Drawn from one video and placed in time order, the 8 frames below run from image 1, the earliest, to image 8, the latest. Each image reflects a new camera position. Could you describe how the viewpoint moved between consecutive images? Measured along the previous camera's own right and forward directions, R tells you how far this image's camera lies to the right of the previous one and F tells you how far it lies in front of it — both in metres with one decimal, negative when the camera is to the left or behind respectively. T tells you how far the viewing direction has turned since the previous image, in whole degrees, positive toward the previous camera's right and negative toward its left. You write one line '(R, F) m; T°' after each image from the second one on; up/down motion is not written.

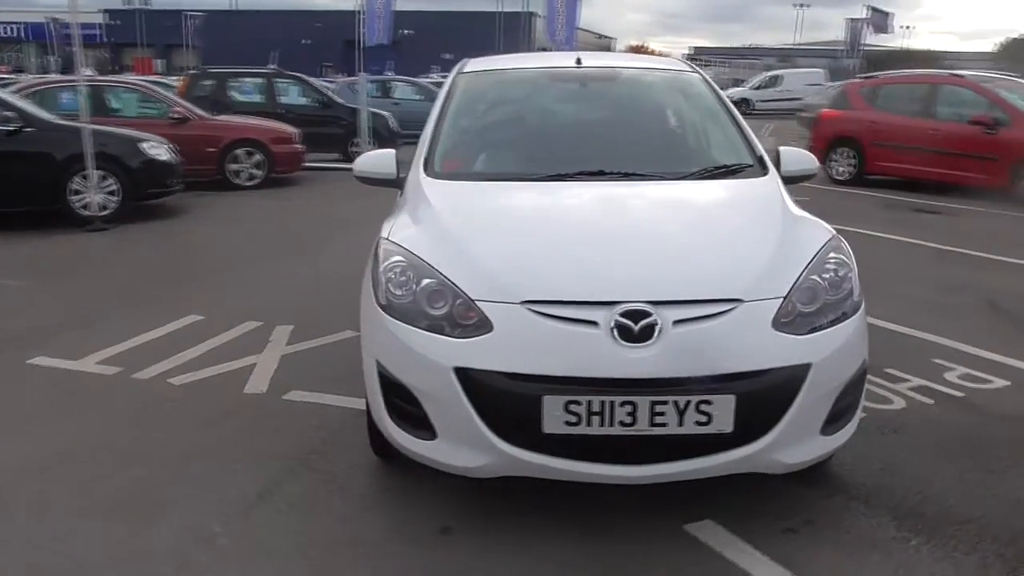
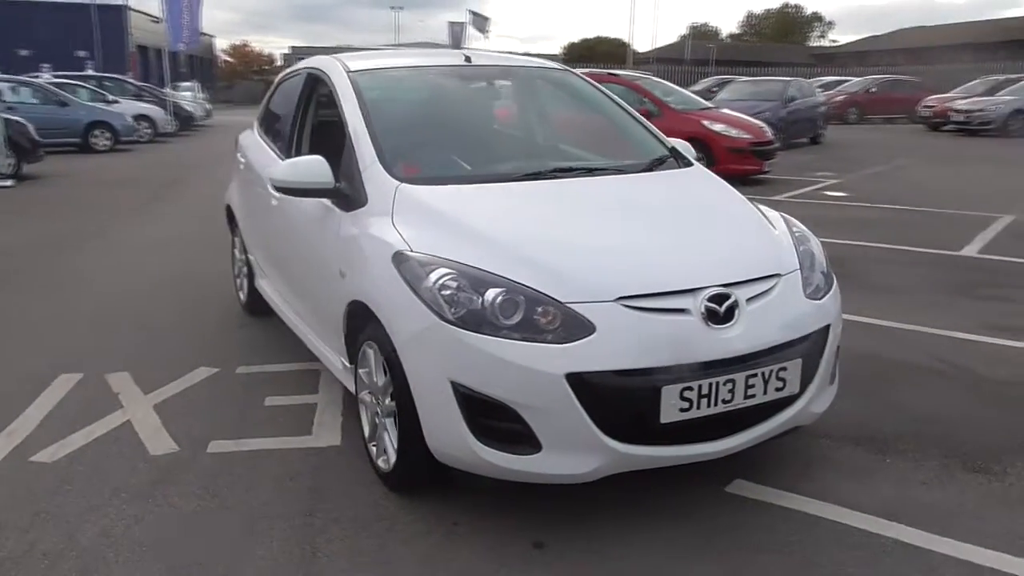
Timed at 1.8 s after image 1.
(-1.6, +0.4) m; +25°
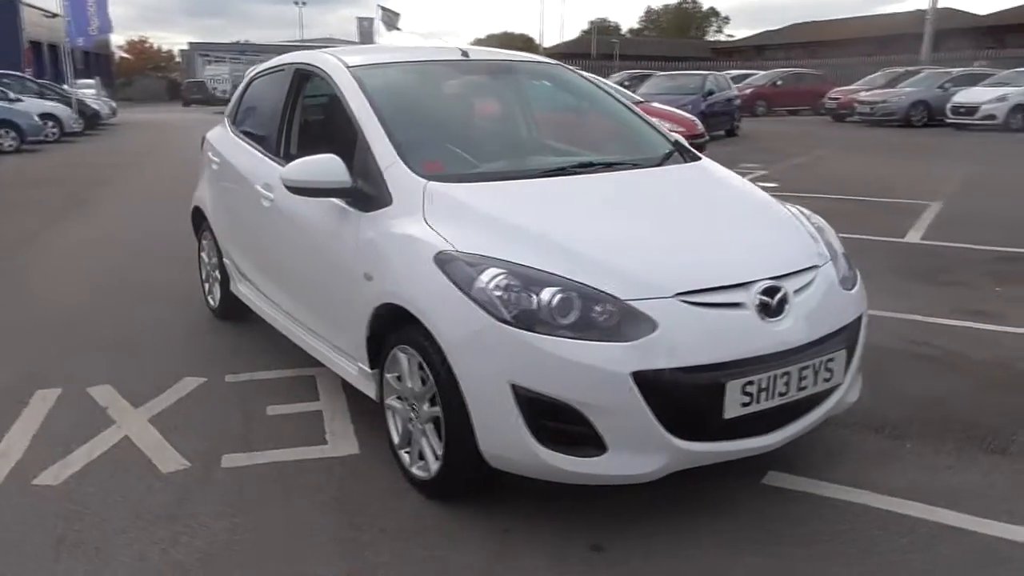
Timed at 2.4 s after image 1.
(-0.5, +0.1) m; +6°
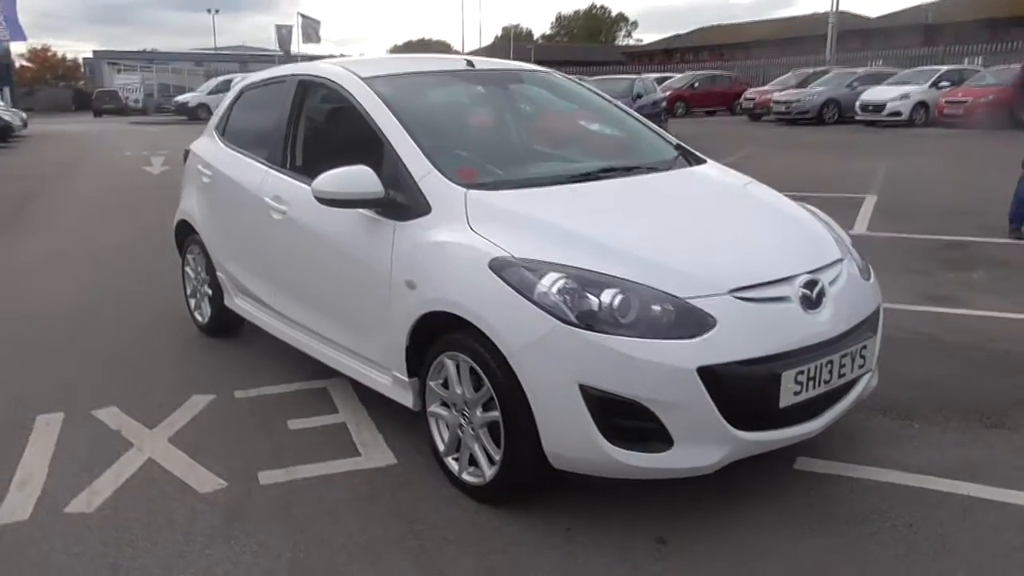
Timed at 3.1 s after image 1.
(-0.5, 0.0) m; +5°
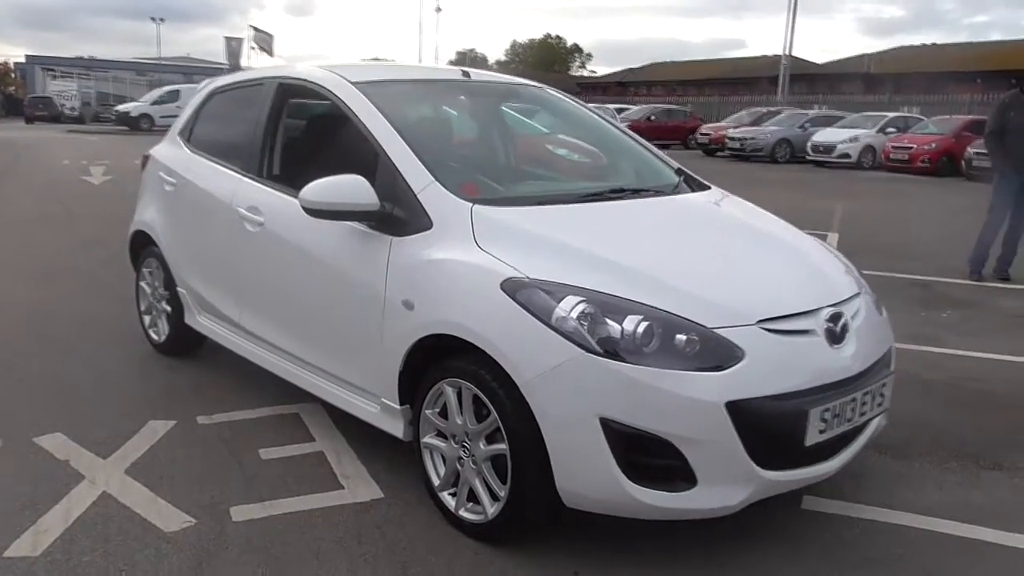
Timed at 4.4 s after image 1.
(-0.3, +0.2) m; +4°
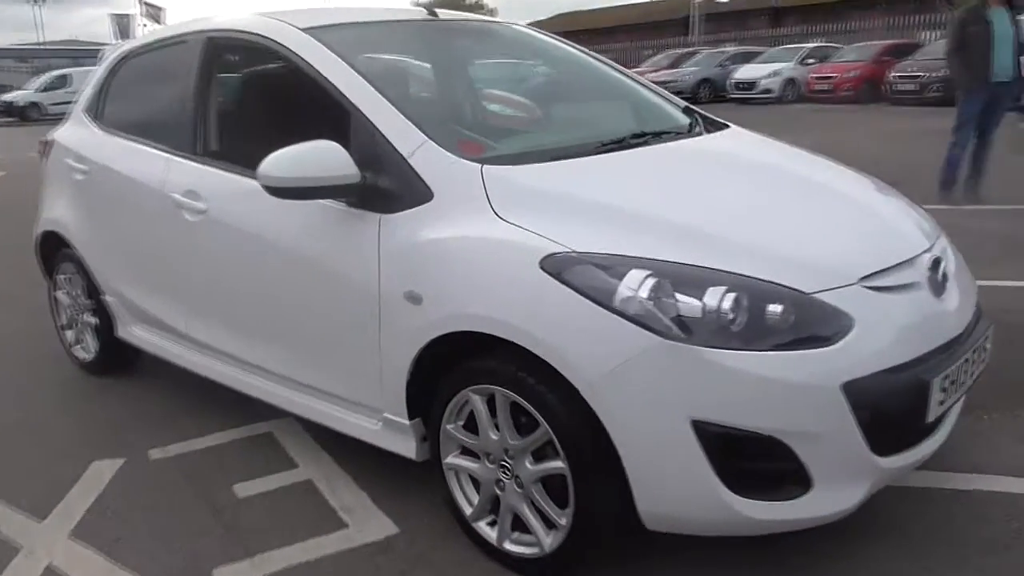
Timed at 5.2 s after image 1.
(-0.3, +0.7) m; +5°
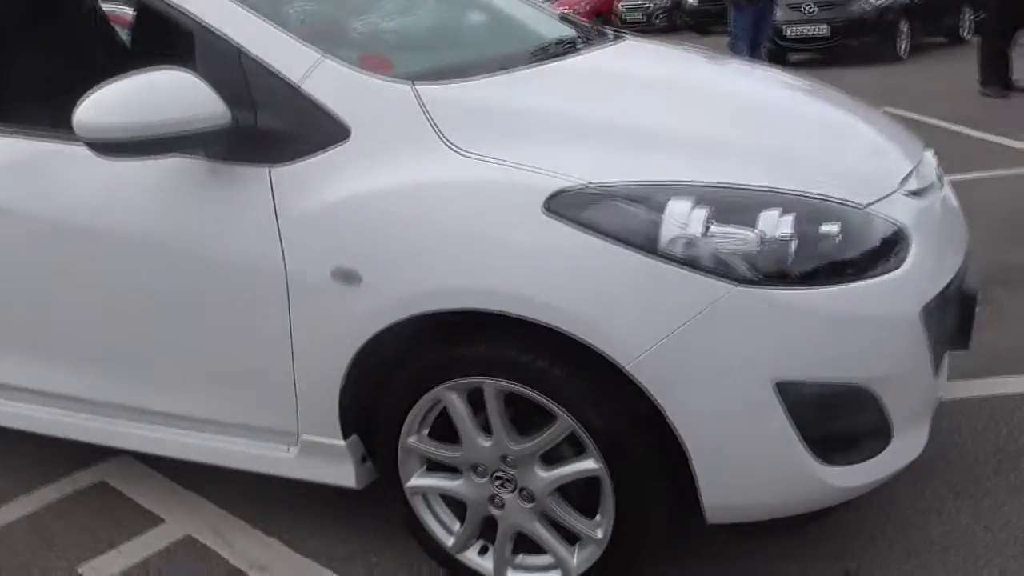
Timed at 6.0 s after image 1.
(-0.5, +0.7) m; +16°
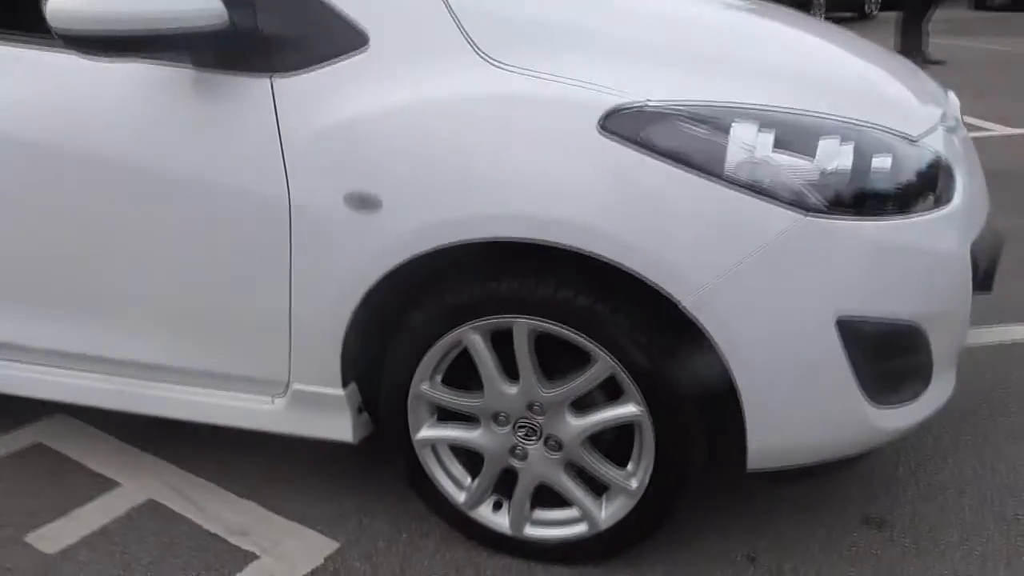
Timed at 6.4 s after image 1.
(-0.3, +0.2) m; +7°
